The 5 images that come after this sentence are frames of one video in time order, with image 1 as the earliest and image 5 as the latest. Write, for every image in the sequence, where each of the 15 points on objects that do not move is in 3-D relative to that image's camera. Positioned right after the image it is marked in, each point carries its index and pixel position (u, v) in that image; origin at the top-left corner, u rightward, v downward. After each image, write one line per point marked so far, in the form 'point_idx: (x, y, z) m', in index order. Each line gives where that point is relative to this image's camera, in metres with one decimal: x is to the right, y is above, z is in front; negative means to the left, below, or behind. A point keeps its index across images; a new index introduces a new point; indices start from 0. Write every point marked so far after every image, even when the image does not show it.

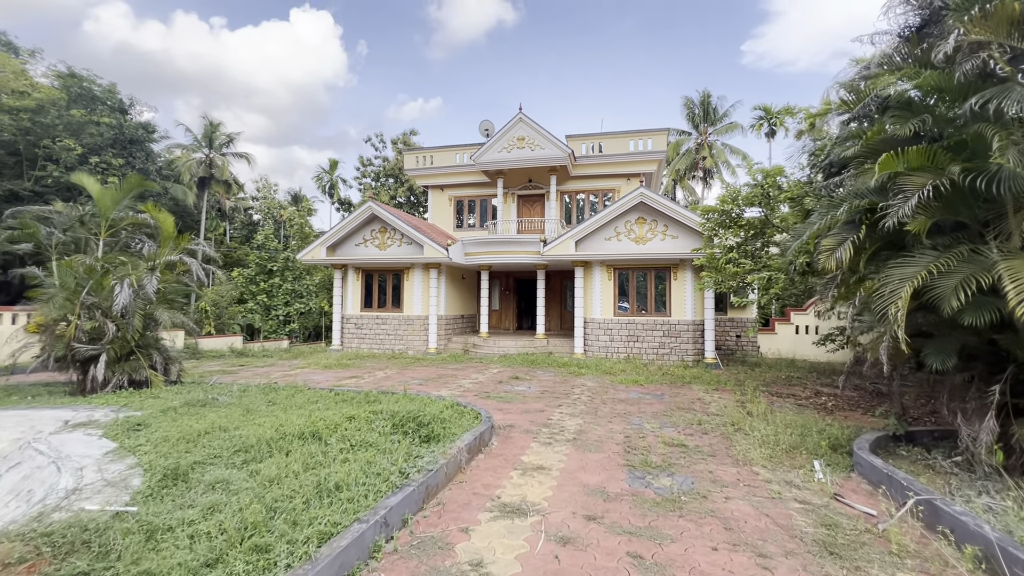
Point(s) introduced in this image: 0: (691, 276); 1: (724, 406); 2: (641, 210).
0: (+5.0, +0.3, +13.3) m
1: (+3.6, -2.0, +8.0) m
2: (+3.7, +2.2, +13.7) m
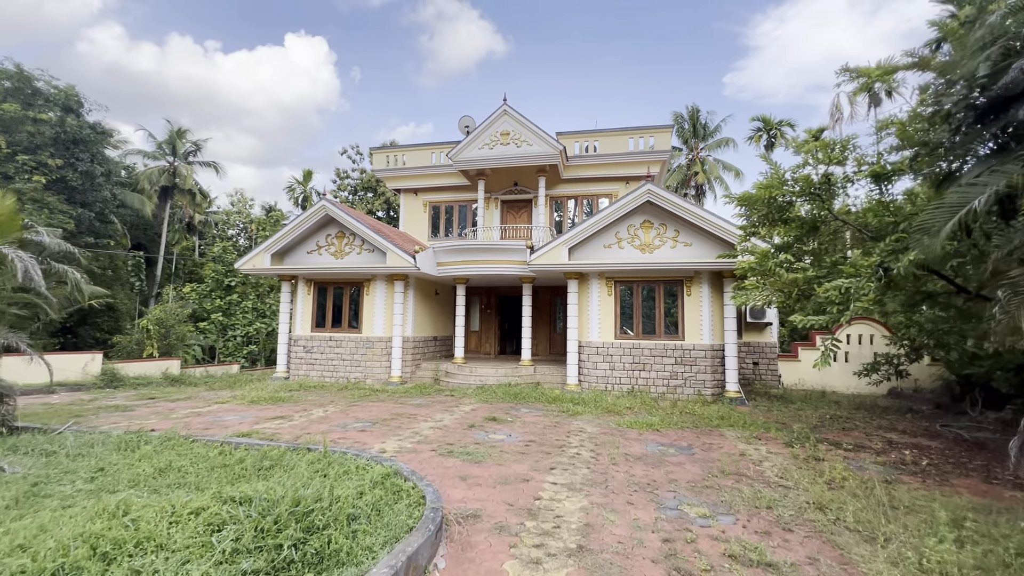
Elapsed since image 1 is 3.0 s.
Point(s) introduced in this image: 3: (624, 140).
0: (+4.6, -0.1, +11.1) m
1: (+3.2, -2.1, +5.6) m
2: (+3.2, +1.8, +11.4) m
3: (+3.6, +4.8, +15.4) m
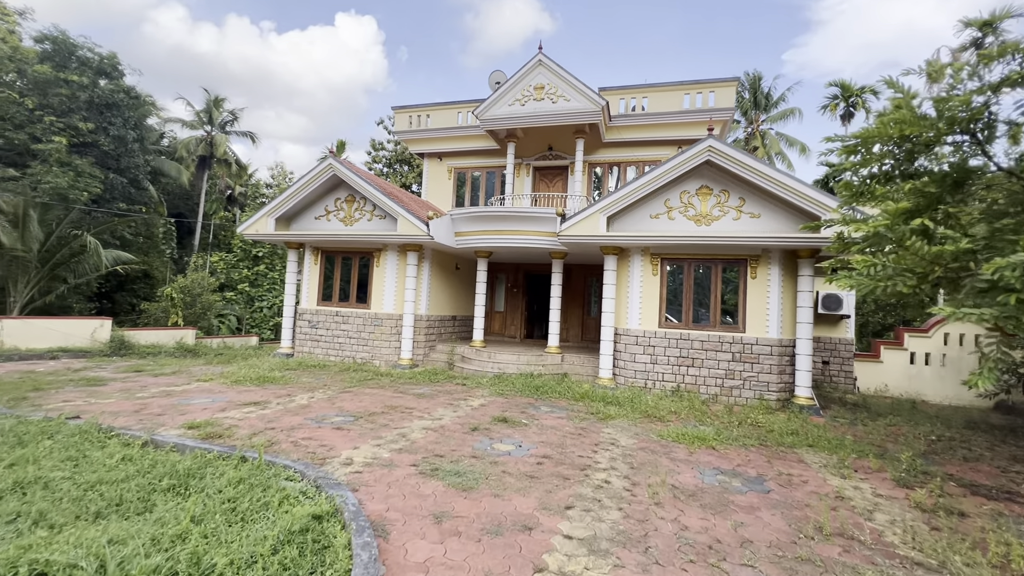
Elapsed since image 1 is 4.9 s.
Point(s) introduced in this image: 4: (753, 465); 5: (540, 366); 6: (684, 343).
0: (+5.0, +0.3, +9.0) m
1: (+3.2, -1.9, +3.7) m
2: (+3.8, +2.2, +9.4) m
3: (+4.6, +5.3, +13.2) m
4: (+2.8, -2.0, +5.5) m
5: (+0.6, -1.7, +10.6) m
6: (+3.4, -1.1, +9.5) m
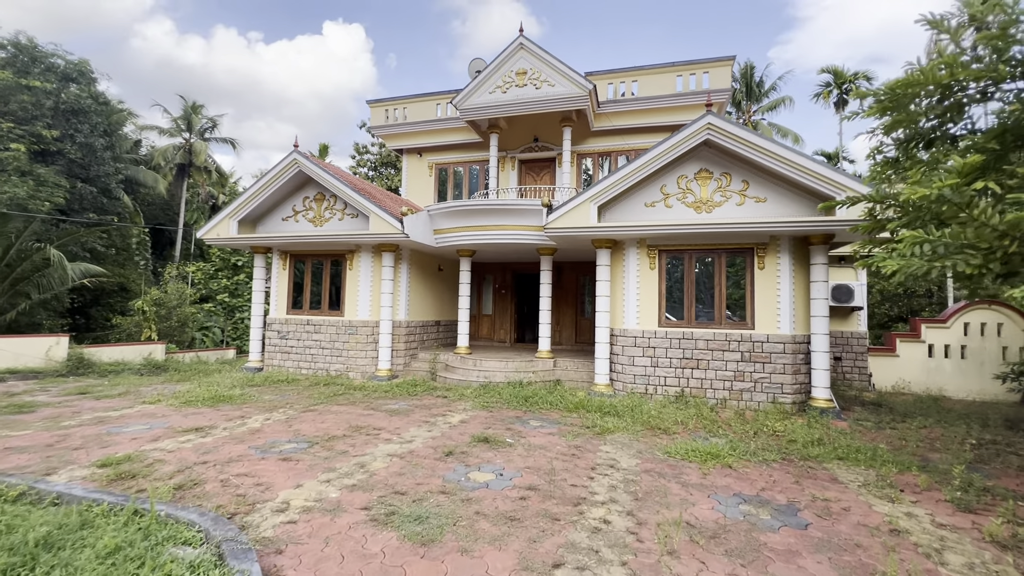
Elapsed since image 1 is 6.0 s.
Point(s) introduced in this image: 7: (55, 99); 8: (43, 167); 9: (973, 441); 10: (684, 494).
0: (+4.7, +0.4, +8.2) m
1: (+3.1, -1.8, +2.9) m
2: (+3.4, +2.4, +8.6) m
3: (+4.1, +5.4, +12.4) m
4: (+2.6, -1.9, +4.6) m
5: (+0.4, -1.7, +9.7) m
6: (+3.2, -1.0, +8.6) m
7: (-19.1, +7.8, +19.7) m
8: (-18.9, +4.9, +19.1) m
9: (+6.2, -2.1, +6.5) m
10: (+1.6, -1.9, +4.3) m
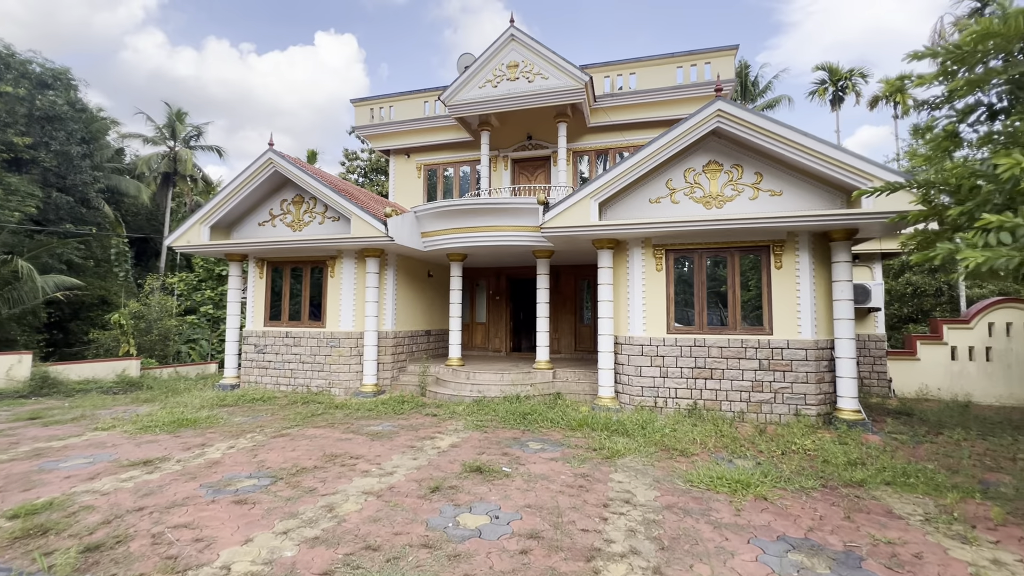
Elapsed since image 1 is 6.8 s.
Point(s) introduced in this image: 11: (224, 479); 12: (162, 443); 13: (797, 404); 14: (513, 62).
0: (+4.6, +0.4, +7.5) m
1: (+3.1, -1.8, +2.1) m
2: (+3.3, +2.3, +7.9) m
3: (+3.9, +5.4, +11.8) m
4: (+2.6, -1.9, +3.8) m
5: (+0.3, -1.8, +8.9) m
6: (+3.1, -1.0, +7.9) m
7: (-19.4, +7.3, +18.9) m
8: (-19.1, +4.3, +18.2) m
9: (+6.2, -2.0, +5.8) m
10: (+1.5, -1.9, +3.6) m
11: (-2.9, -1.9, +4.8) m
12: (-4.6, -2.0, +6.2) m
13: (+4.4, -1.8, +7.4) m
14: (0.0, +5.5, +11.7) m
